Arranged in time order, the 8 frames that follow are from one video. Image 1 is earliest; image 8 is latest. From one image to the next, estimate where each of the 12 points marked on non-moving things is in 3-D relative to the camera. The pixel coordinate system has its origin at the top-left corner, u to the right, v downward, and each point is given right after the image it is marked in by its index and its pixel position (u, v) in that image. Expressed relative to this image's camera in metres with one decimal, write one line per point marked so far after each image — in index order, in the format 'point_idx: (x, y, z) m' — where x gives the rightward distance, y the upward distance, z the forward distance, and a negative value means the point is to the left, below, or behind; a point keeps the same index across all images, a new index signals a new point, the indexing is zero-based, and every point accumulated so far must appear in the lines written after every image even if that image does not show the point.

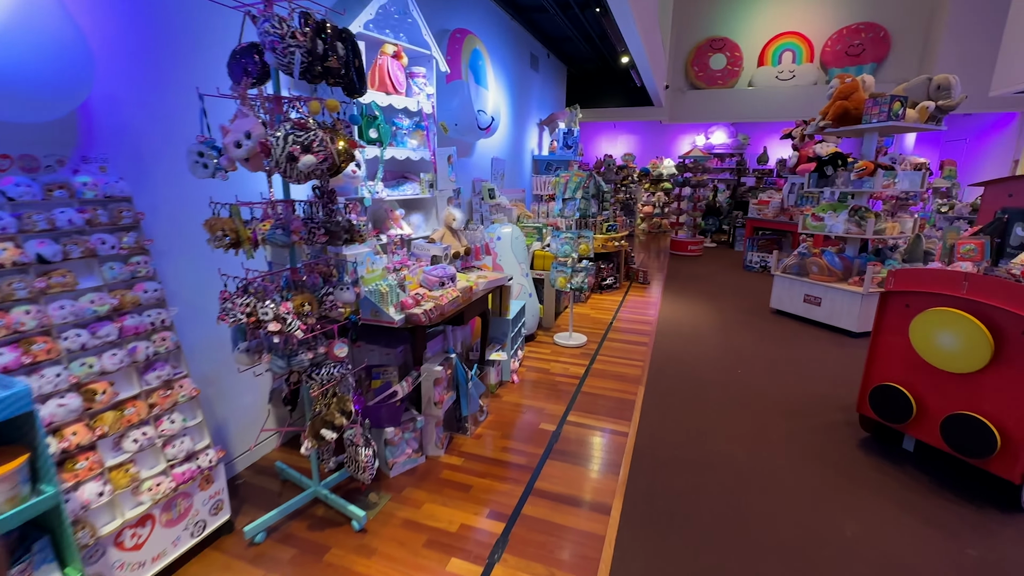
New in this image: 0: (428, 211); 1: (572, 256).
0: (-0.5, +0.5, +2.9) m
1: (+0.5, +0.3, +3.7) m
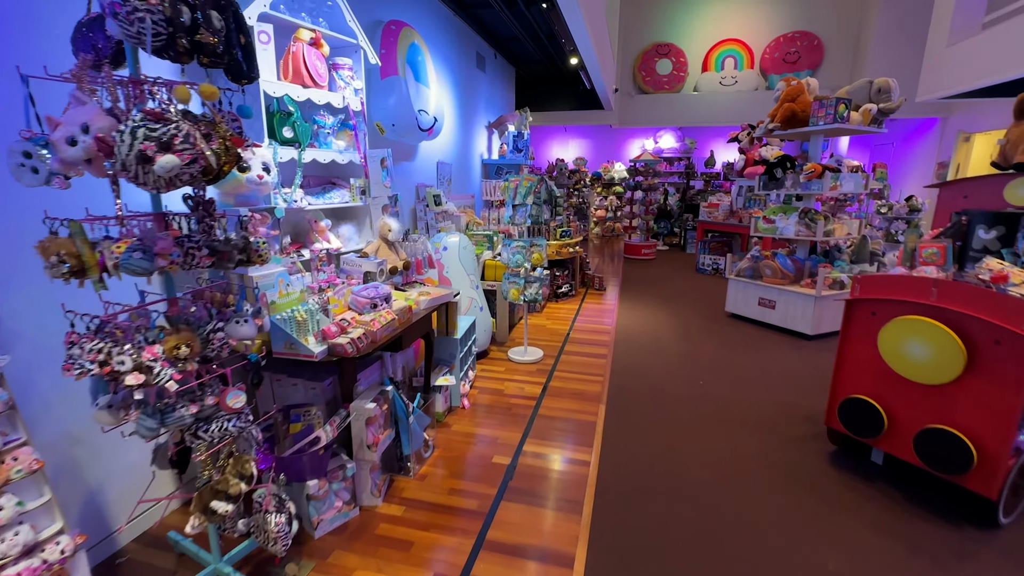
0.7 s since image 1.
0: (-0.8, +0.4, +2.6) m
1: (+0.1, +0.2, +3.5) m
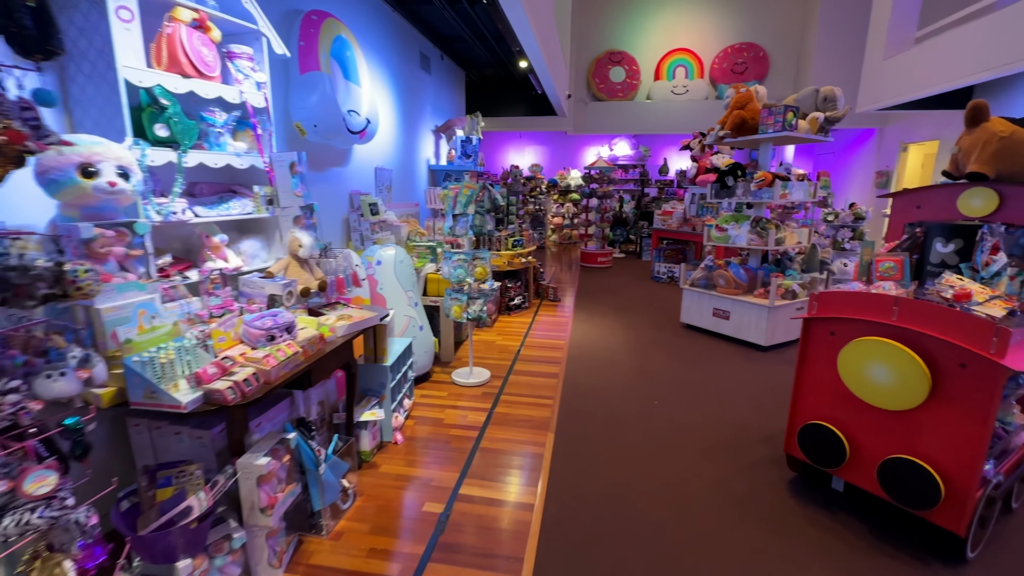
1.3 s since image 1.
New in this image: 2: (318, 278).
0: (-1.2, +0.3, +2.2) m
1: (-0.3, 0.0, +3.2) m
2: (-0.9, +0.1, +2.3) m
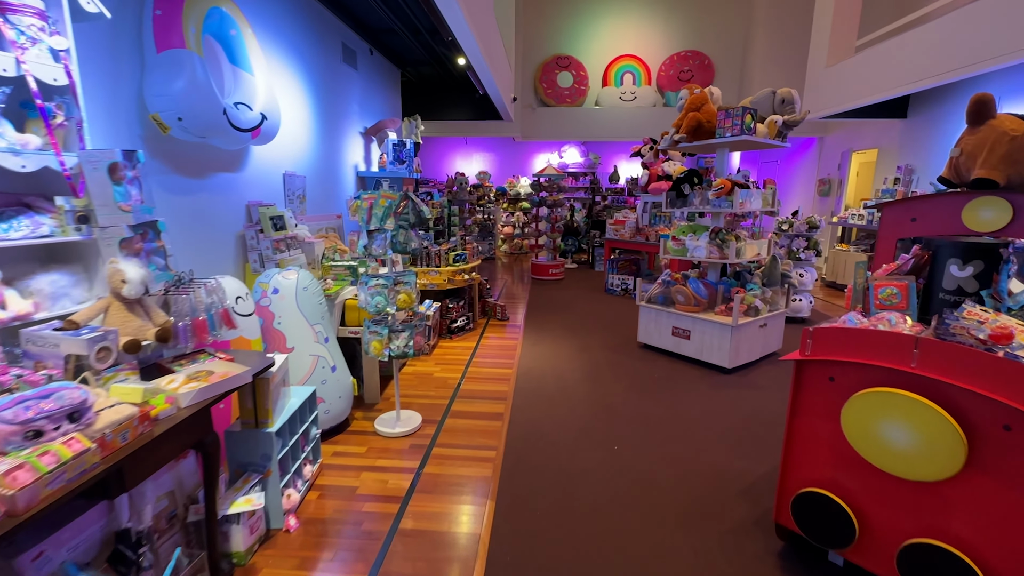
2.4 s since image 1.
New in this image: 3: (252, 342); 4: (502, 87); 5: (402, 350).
0: (-1.5, +0.1, +1.6) m
1: (-0.7, -0.1, +2.6) m
2: (-1.2, -0.1, +1.6) m
3: (-1.3, -0.3, +2.3) m
4: (-0.1, +2.7, +6.2) m
5: (-0.6, -0.3, +2.6) m
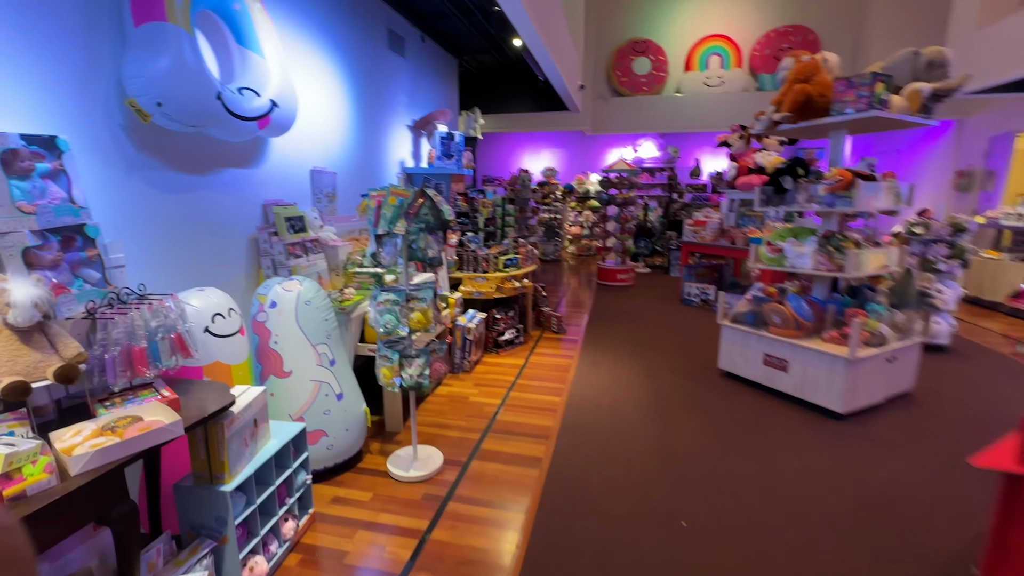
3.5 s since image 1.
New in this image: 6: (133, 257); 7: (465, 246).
0: (-1.4, 0.0, +1.3) m
1: (-0.5, -0.2, +2.2) m
2: (-1.2, -0.2, +1.3) m
3: (-1.1, -0.3, +1.9) m
4: (+0.7, +2.6, +5.6) m
5: (-0.4, -0.4, +2.2) m
6: (-1.6, +0.1, +2.0) m
7: (-0.4, +0.4, +4.3) m
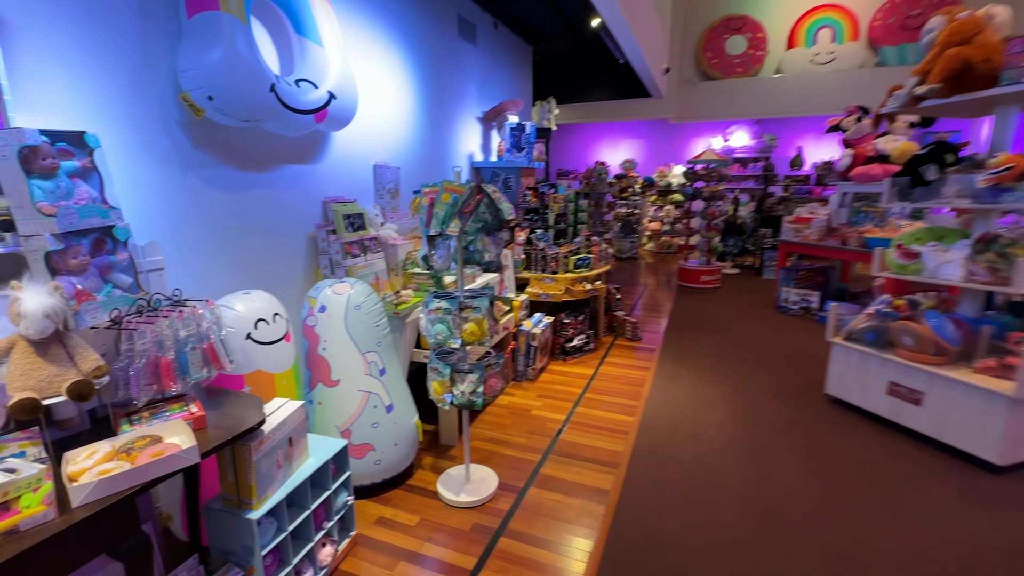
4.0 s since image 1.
0: (-1.3, 0.0, +1.2) m
1: (-0.3, -0.2, +1.9) m
2: (-1.1, -0.2, +1.2) m
3: (-0.9, -0.3, +1.8) m
4: (+1.5, +2.6, +5.1) m
5: (-0.2, -0.5, +1.9) m
6: (-1.4, +0.1, +2.0) m
7: (+0.2, +0.4, +4.0) m
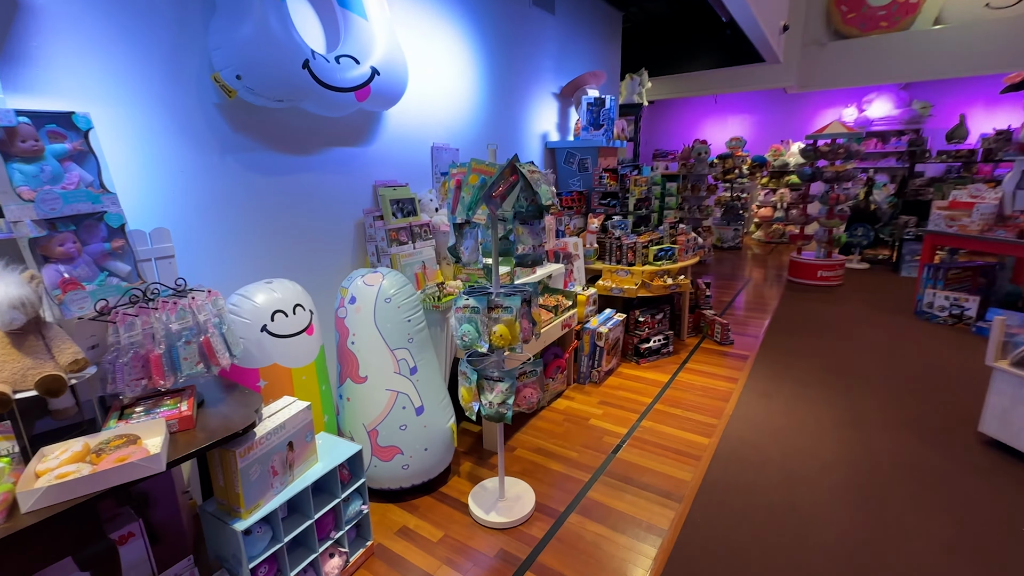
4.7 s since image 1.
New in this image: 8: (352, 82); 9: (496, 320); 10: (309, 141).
0: (-1.3, 0.0, +1.2) m
1: (-0.1, -0.2, +1.7) m
2: (-1.1, -0.2, +1.1) m
3: (-0.8, -0.3, +1.7) m
4: (+2.4, +2.6, +4.4) m
5: (-0.1, -0.4, +1.7) m
6: (-1.2, +0.2, +2.0) m
7: (+0.7, +0.4, +3.6) m
8: (-0.7, +0.9, +2.1) m
9: (-0.1, -0.1, +1.7) m
10: (-1.0, +0.7, +2.2) m
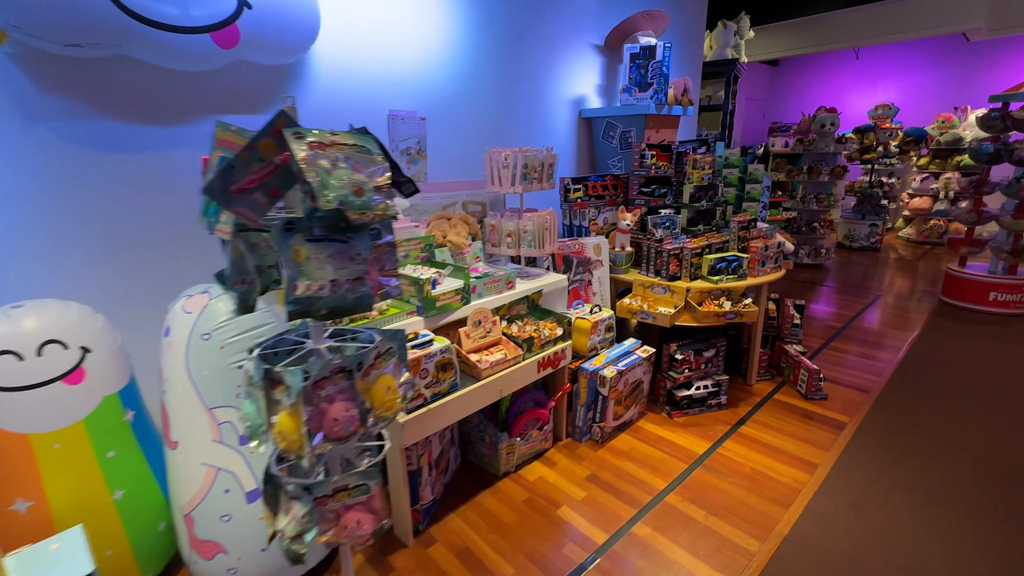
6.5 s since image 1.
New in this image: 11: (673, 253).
0: (-1.8, 0.0, +0.8) m
1: (-0.5, -0.3, +1.0) m
2: (-1.6, -0.3, +0.7) m
3: (-1.2, -0.4, +1.2) m
4: (+2.6, +2.4, +2.9) m
5: (-0.5, -0.6, +1.0) m
6: (-1.5, +0.1, +1.5) m
7: (+0.8, +0.3, +2.7) m
8: (-1.0, +0.9, +1.5) m
9: (-0.5, -0.2, +1.0) m
10: (-1.2, +0.6, +1.7) m
11: (+0.9, +0.2, +2.5) m
